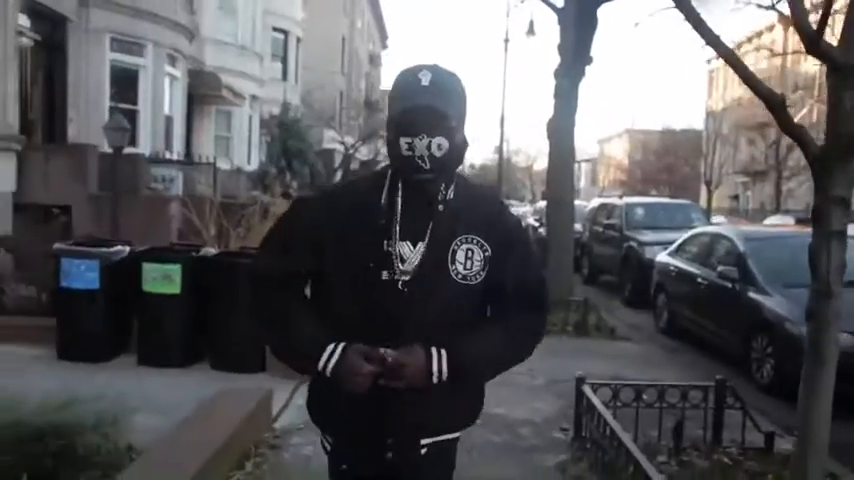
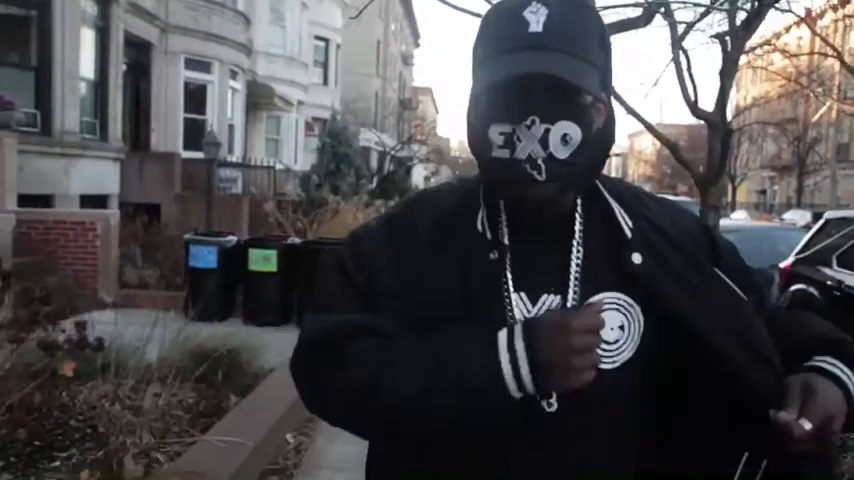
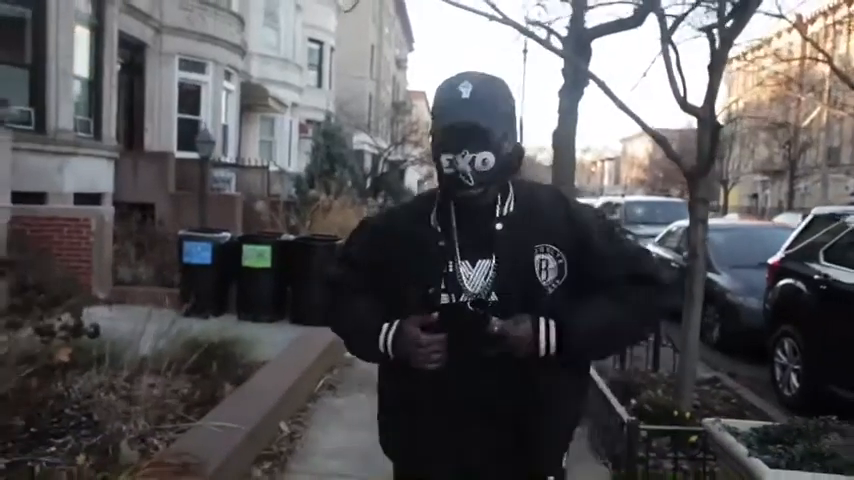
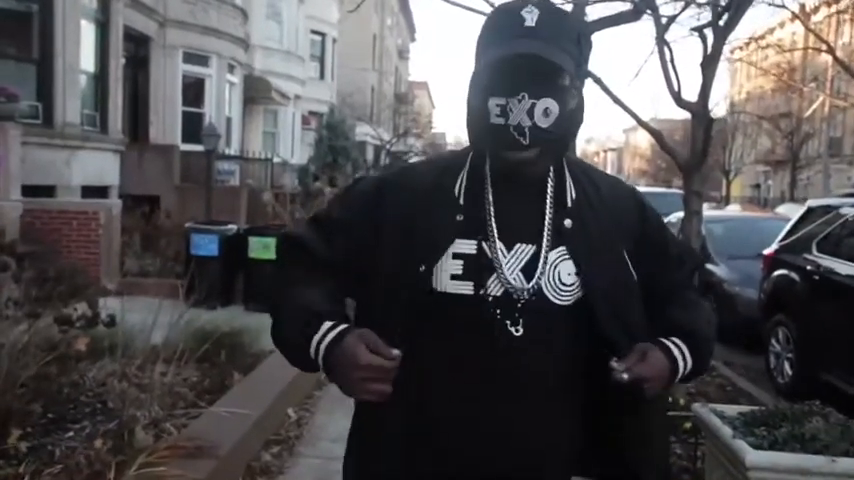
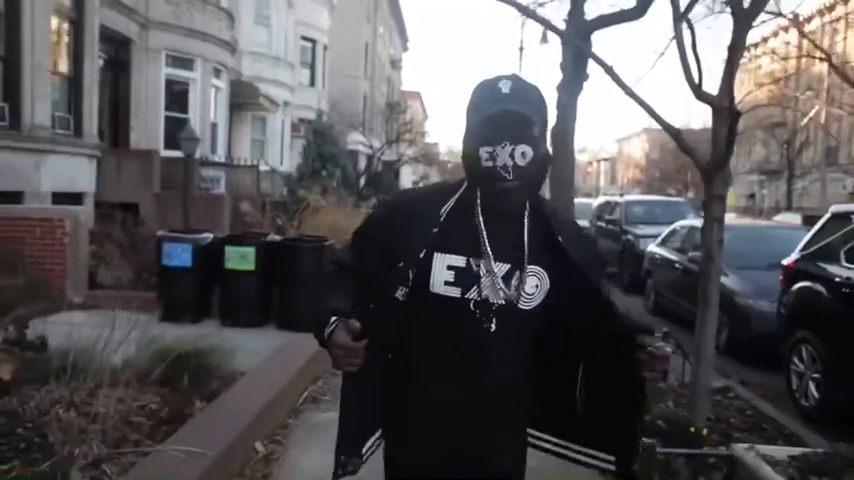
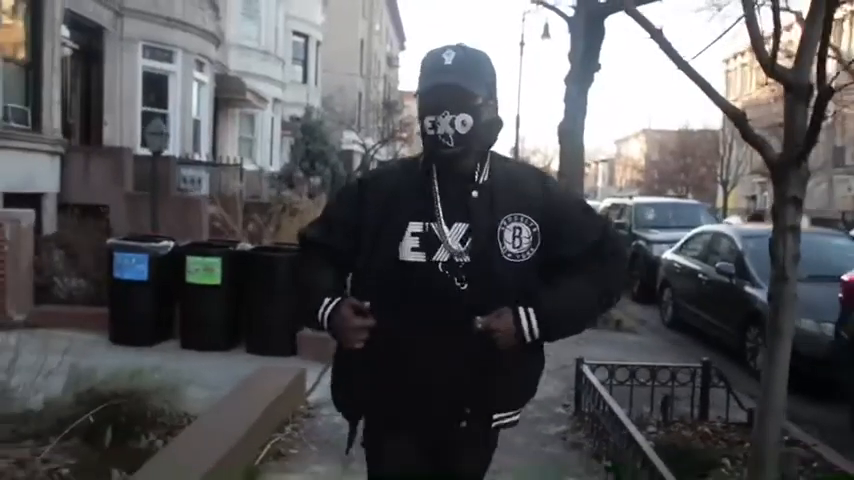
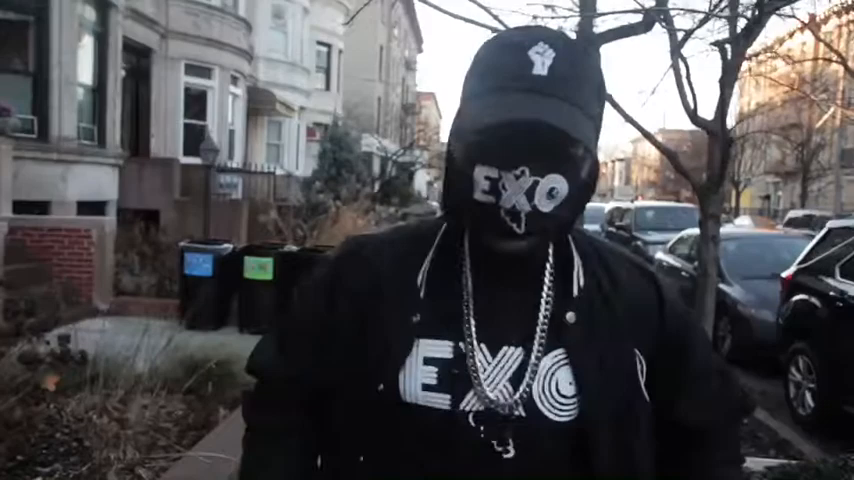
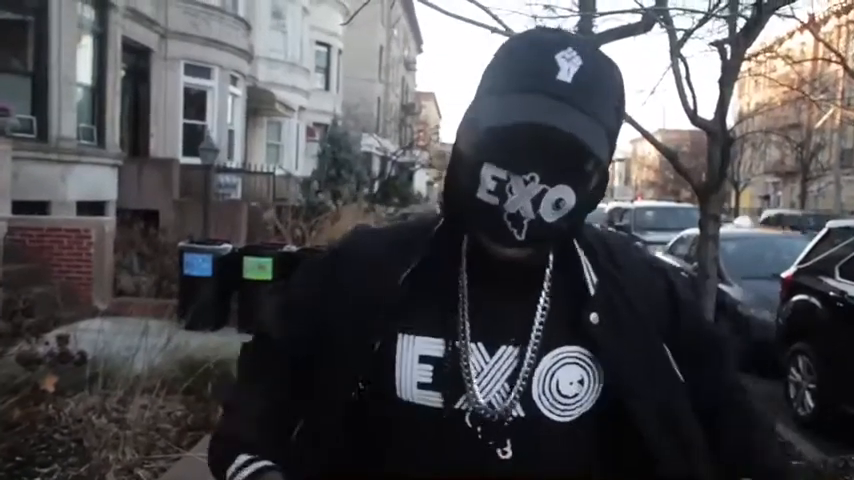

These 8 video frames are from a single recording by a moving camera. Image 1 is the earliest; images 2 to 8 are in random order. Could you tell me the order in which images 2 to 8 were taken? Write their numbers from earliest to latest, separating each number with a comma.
6, 5, 3, 4, 8, 2, 7
